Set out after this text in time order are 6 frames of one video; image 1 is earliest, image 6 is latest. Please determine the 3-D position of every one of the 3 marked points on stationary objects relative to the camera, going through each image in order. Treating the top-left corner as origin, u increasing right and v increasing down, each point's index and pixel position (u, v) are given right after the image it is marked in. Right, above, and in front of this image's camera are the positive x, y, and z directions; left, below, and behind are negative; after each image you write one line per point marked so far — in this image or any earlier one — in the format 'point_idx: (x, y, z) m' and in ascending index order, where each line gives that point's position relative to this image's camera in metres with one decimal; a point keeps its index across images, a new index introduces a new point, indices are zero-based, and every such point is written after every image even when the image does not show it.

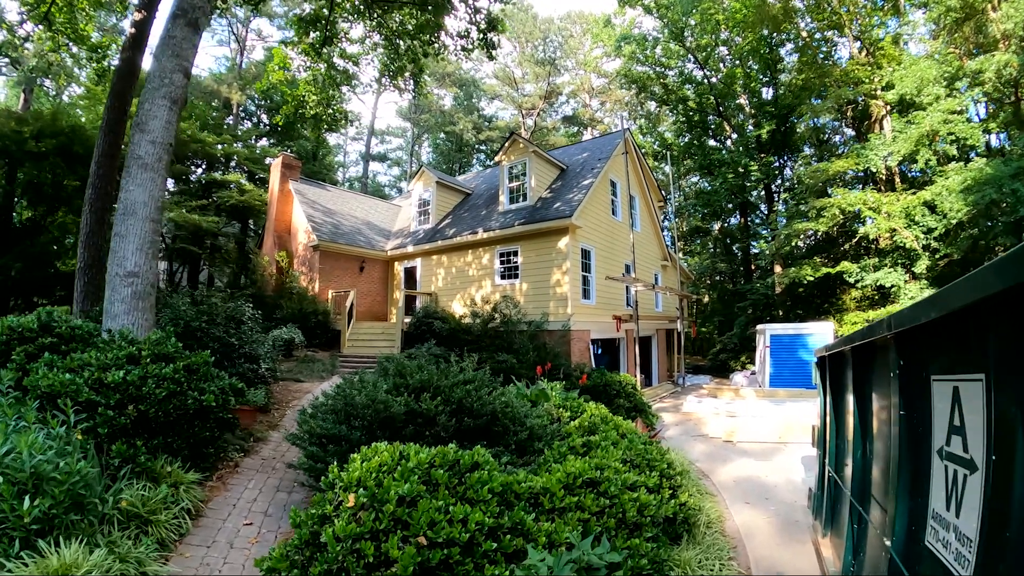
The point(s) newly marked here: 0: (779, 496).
0: (+2.8, -2.2, +4.9) m
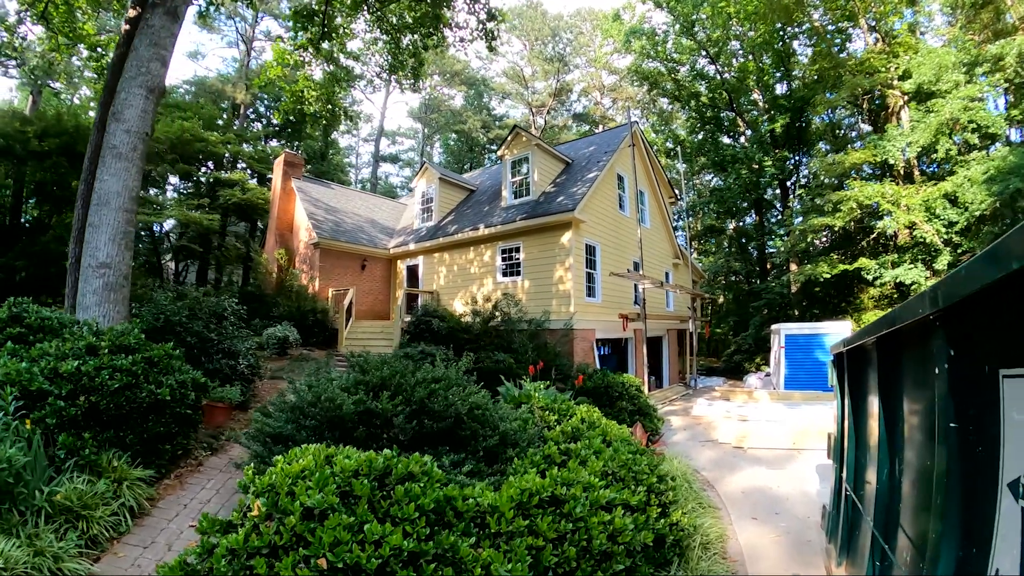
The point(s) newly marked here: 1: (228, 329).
0: (+2.6, -2.1, +4.5) m
1: (-4.8, -0.6, +7.8) m
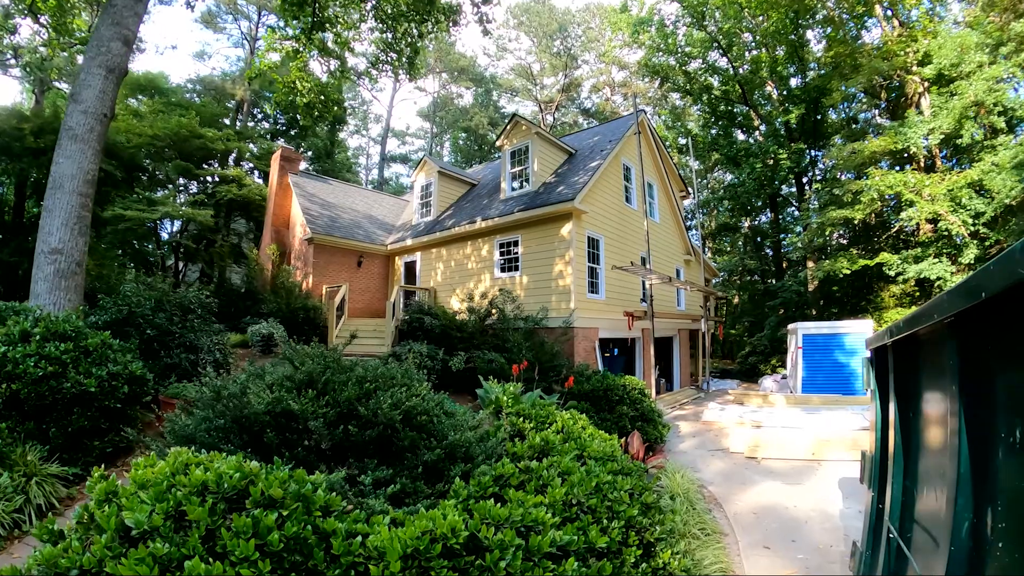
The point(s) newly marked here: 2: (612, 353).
0: (+2.4, -2.0, +3.8) m
1: (-5.0, -0.5, +7.3) m
2: (+2.5, -1.7, +11.9) m
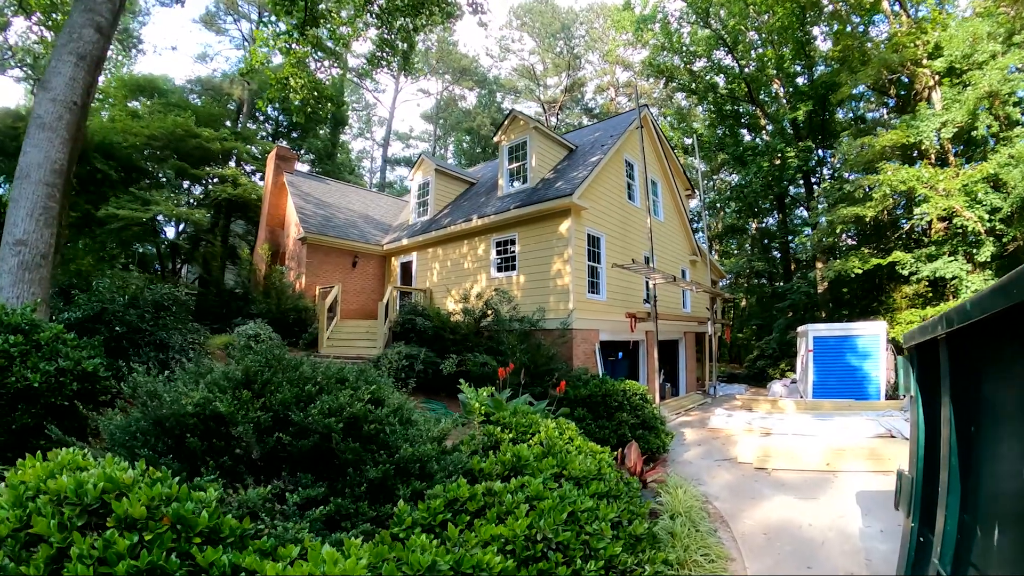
0: (+2.3, -2.0, +3.3) m
1: (-5.1, -0.5, +6.9) m
2: (+2.5, -1.7, +11.5) m
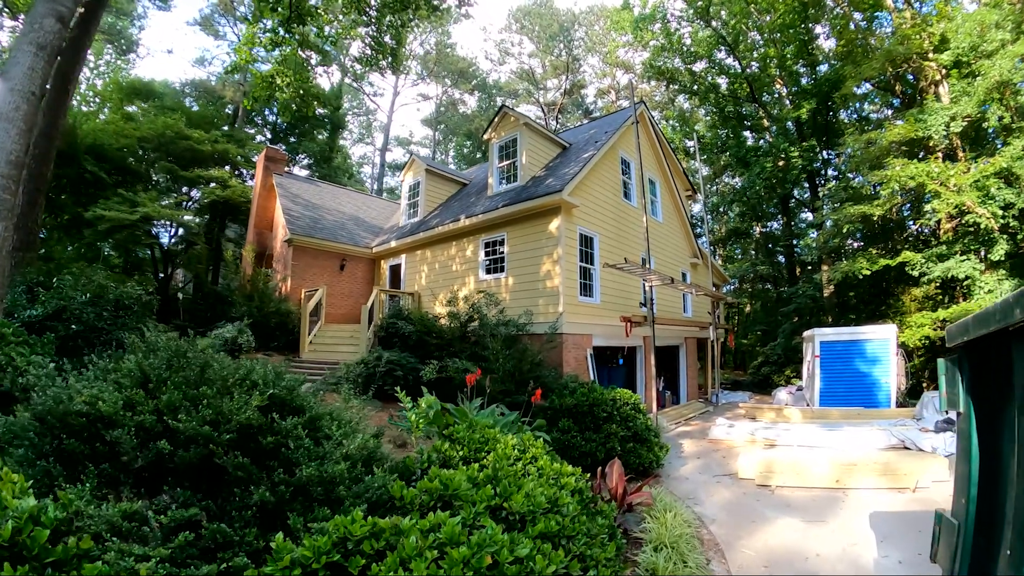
0: (+2.0, -1.9, +2.8) m
1: (-5.3, -0.5, +6.5) m
2: (+2.3, -1.8, +11.0) m
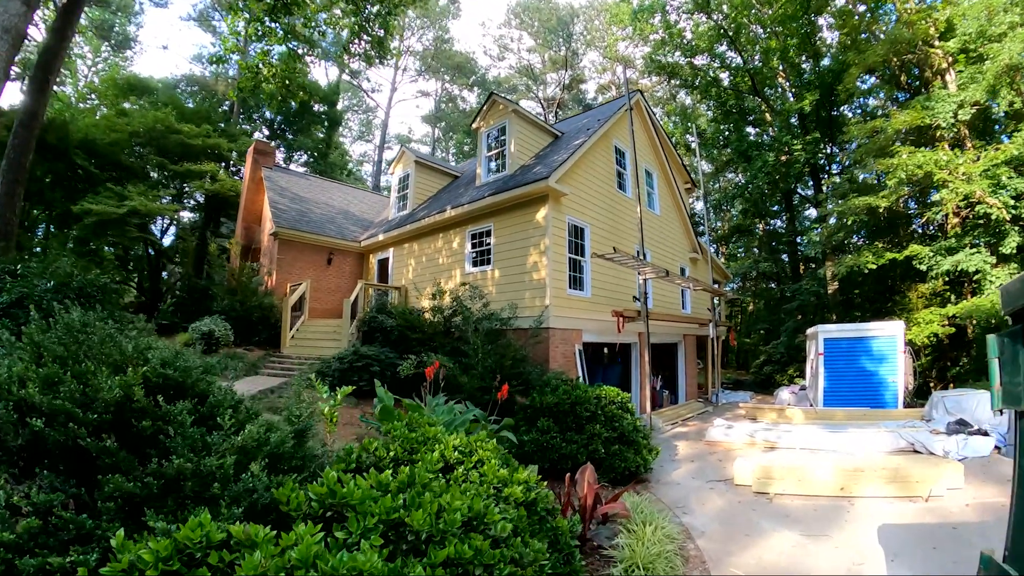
0: (+1.7, -1.8, +2.4) m
1: (-5.6, -0.4, +6.1) m
2: (+2.0, -1.7, +10.5) m
